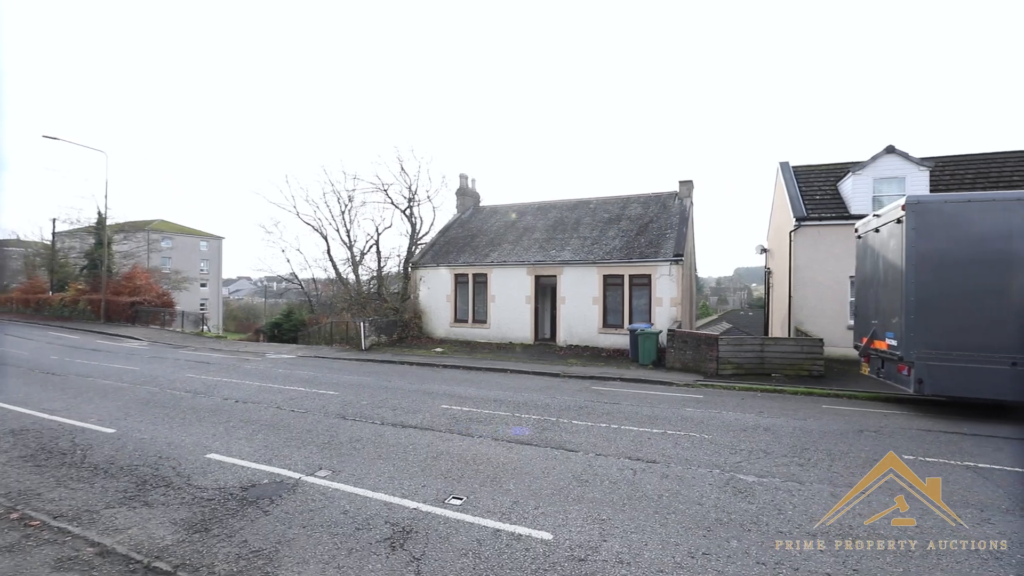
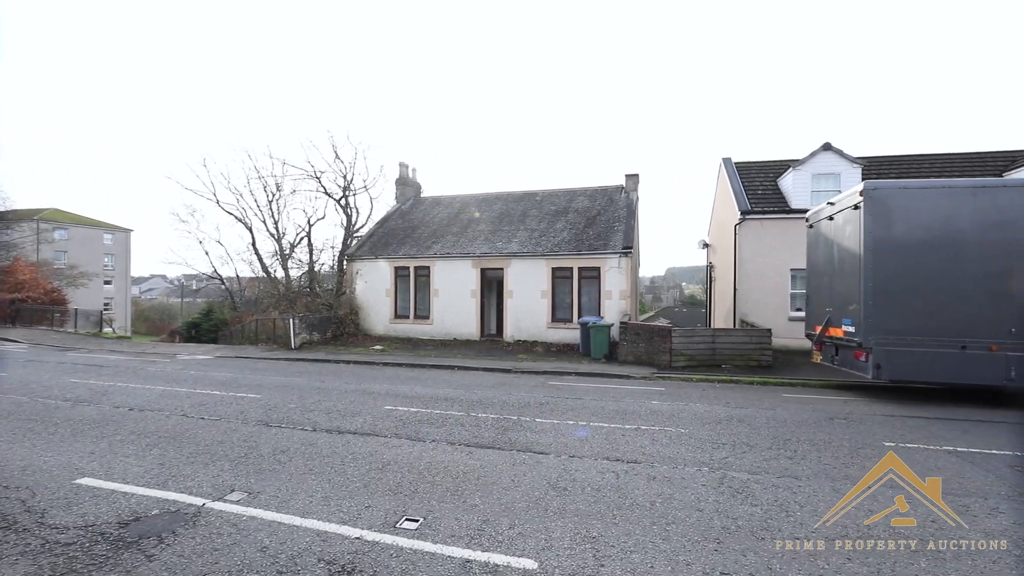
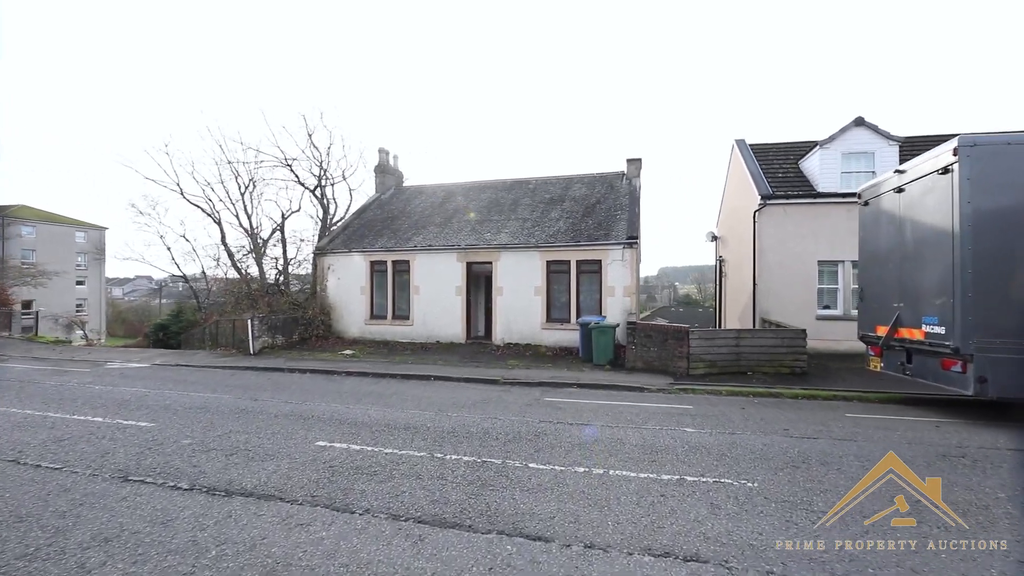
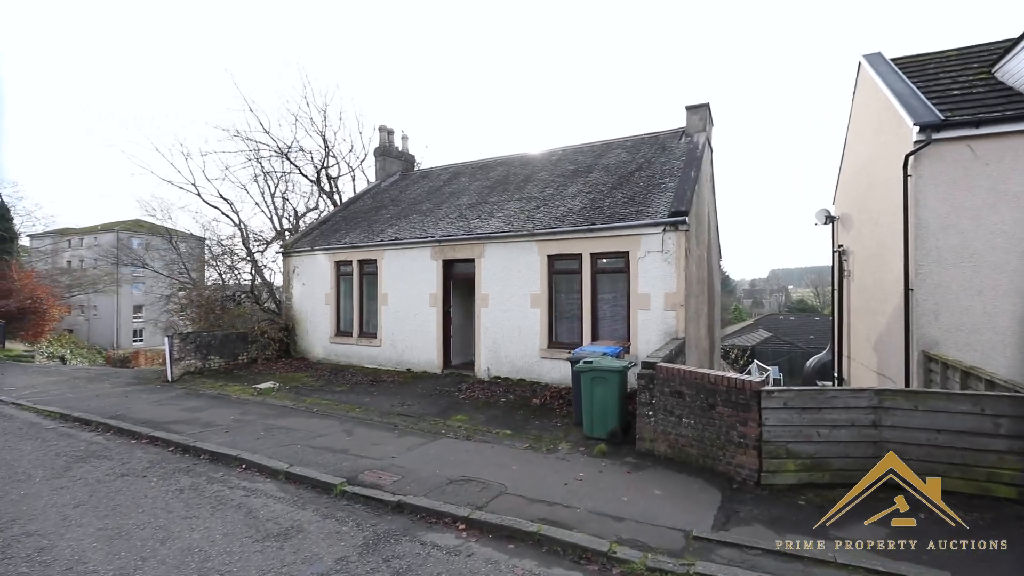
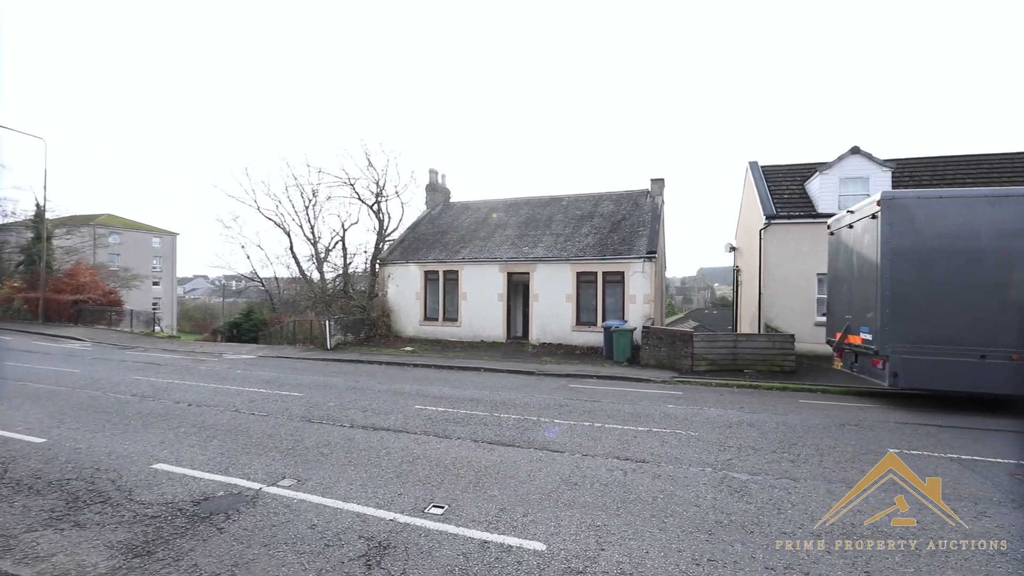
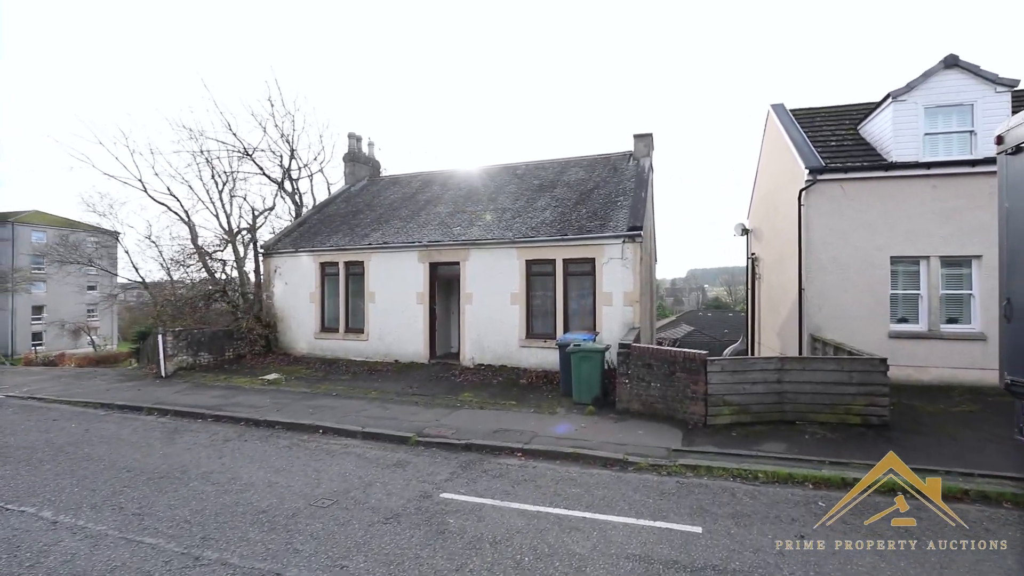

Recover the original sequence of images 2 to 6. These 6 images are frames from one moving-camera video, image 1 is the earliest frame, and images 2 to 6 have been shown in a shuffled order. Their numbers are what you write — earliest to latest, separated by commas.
5, 2, 3, 6, 4
